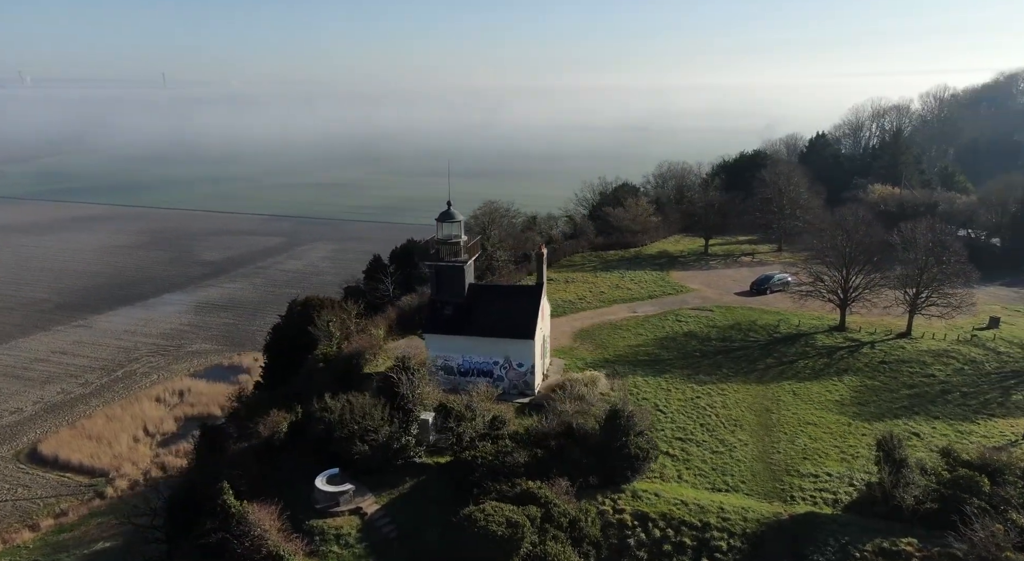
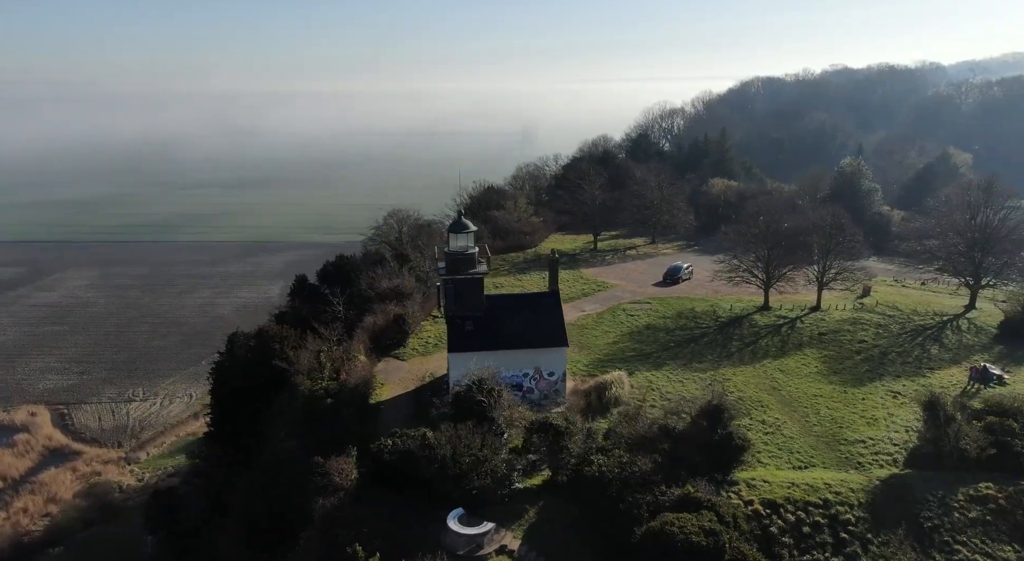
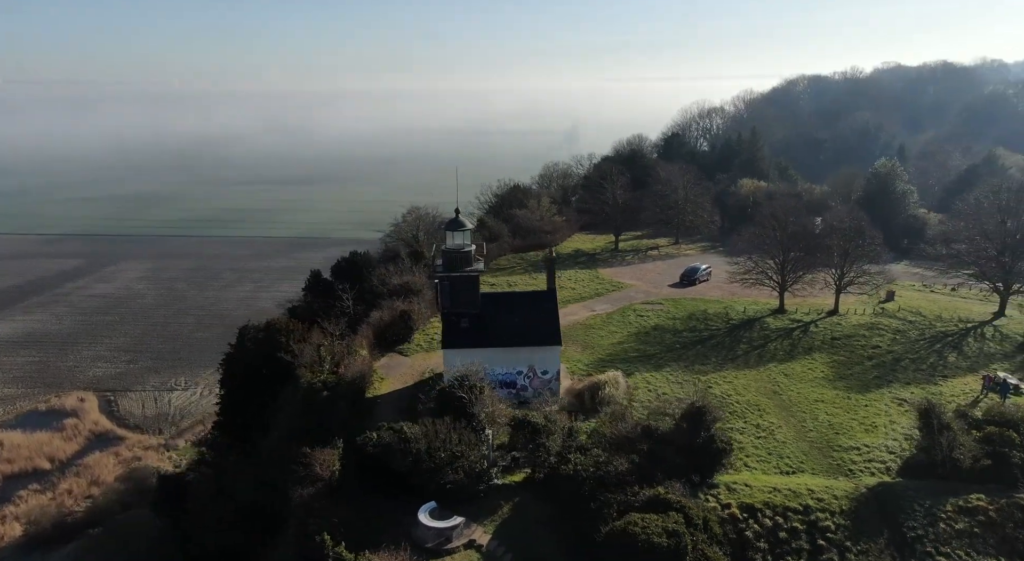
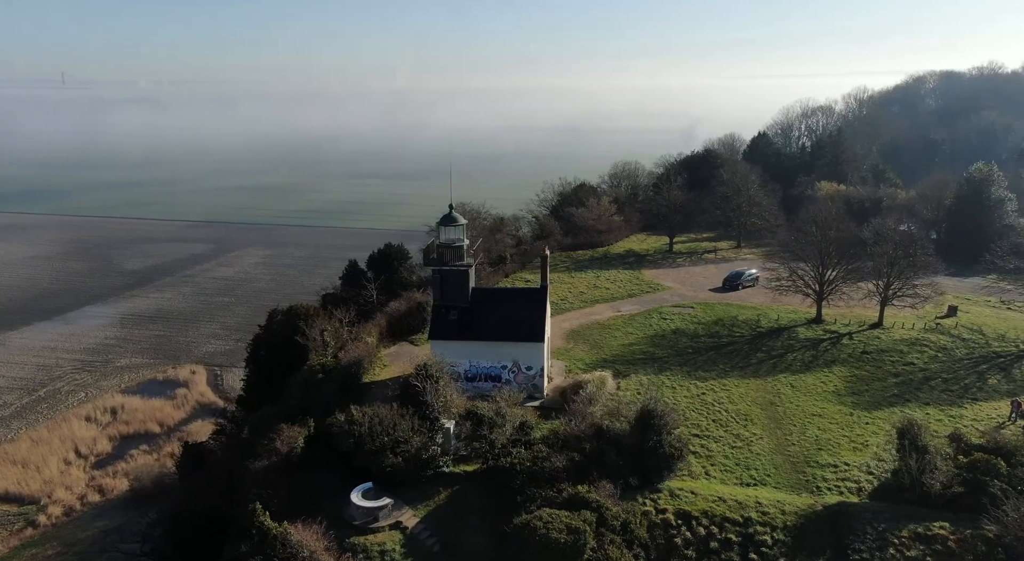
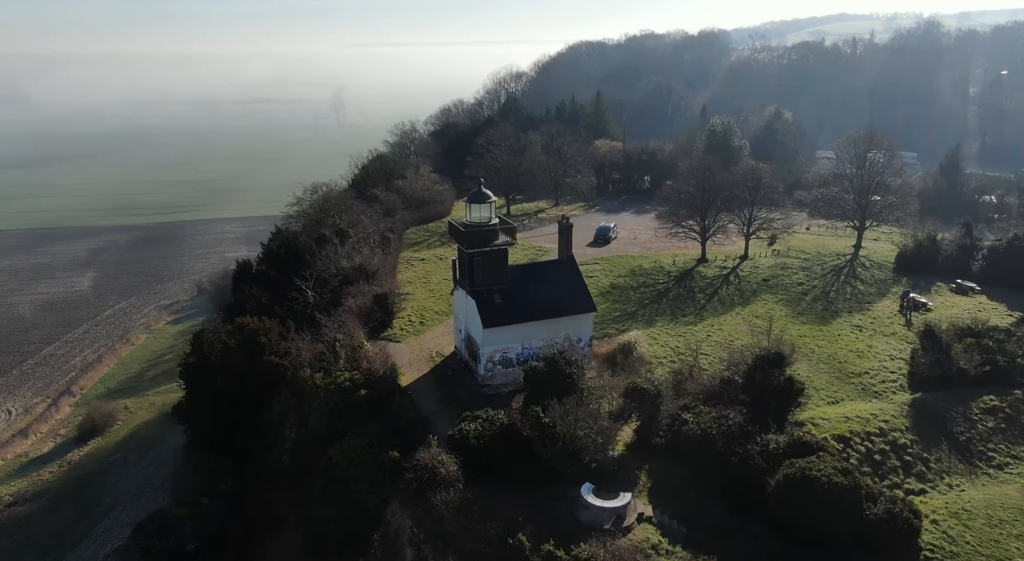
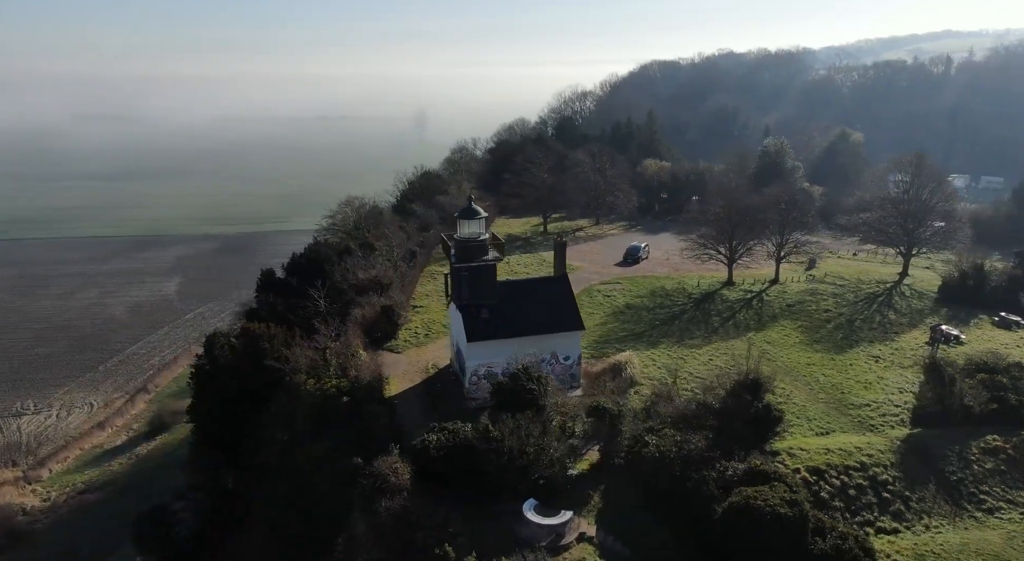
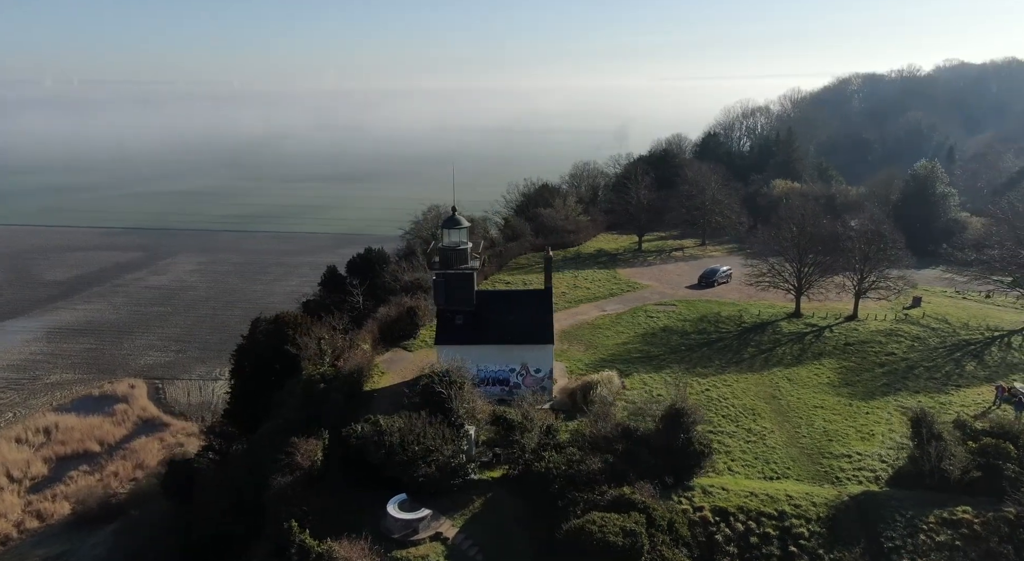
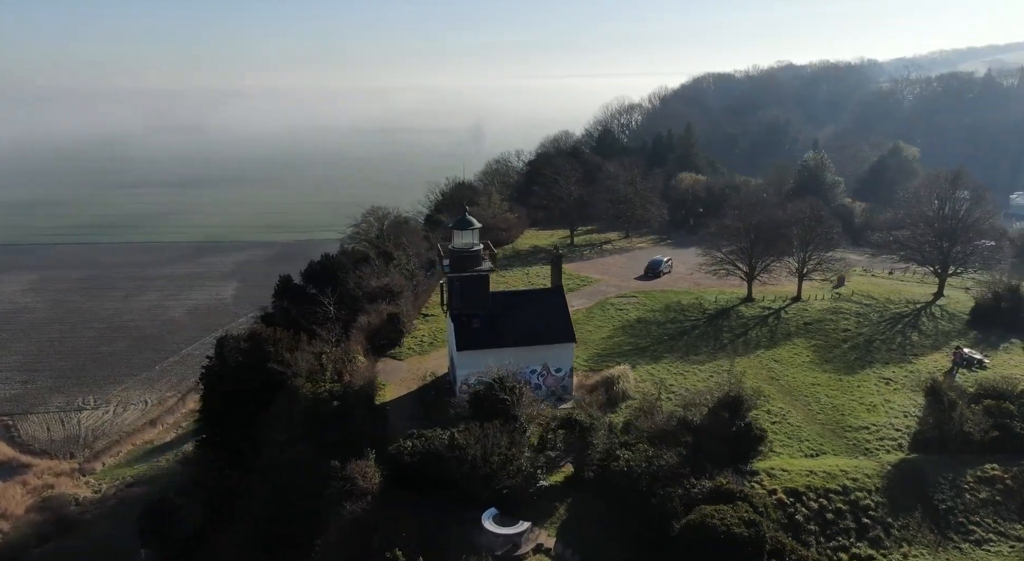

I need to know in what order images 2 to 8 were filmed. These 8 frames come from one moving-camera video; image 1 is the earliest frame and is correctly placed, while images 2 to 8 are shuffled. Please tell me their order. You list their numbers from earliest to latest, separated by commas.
4, 7, 3, 2, 8, 6, 5
